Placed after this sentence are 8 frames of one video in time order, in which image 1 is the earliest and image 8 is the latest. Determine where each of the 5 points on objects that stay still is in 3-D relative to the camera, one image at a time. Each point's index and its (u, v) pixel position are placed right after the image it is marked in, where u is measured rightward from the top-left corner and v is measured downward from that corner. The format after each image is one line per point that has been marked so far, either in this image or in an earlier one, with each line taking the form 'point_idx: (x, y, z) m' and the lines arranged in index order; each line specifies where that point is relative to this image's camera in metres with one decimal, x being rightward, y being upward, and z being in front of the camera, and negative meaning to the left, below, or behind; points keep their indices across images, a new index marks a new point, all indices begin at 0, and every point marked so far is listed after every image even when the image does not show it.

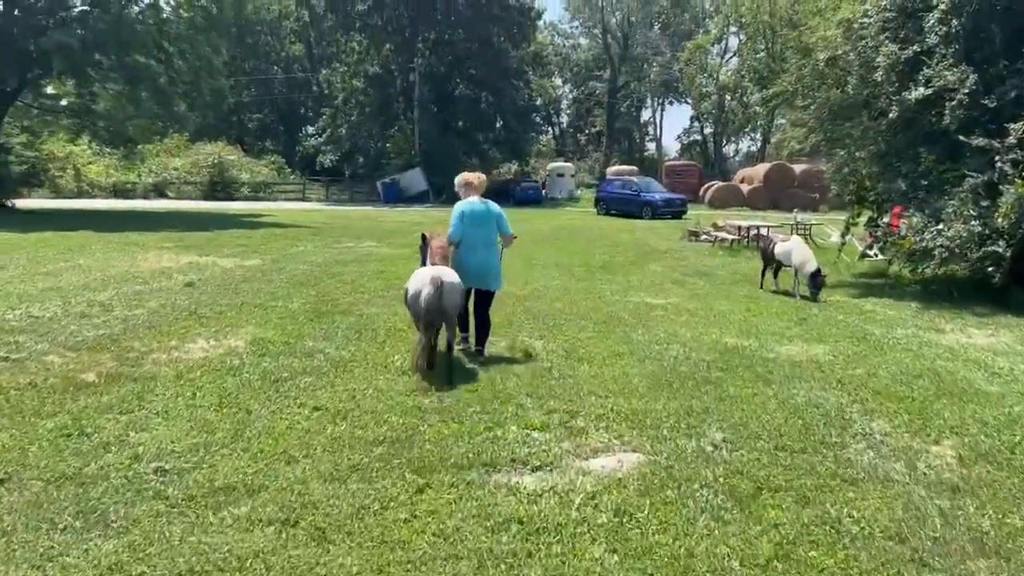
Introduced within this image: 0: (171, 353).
0: (-3.0, -0.6, +7.5) m
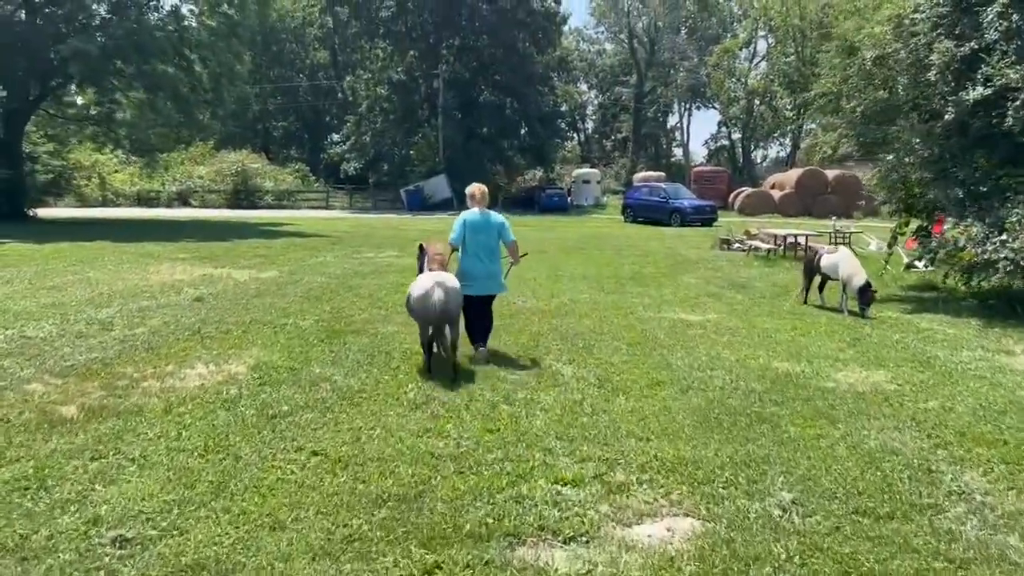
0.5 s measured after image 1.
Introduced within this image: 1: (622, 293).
0: (-2.8, -0.8, +6.9) m
1: (+1.8, -0.1, +13.3) m
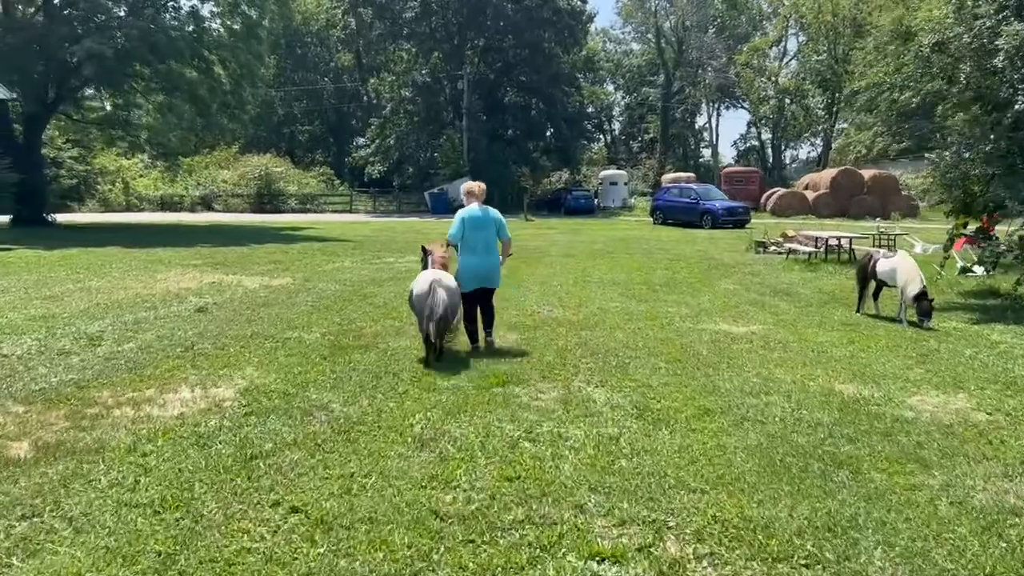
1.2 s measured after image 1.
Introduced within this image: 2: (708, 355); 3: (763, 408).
0: (-2.7, -0.9, +6.0) m
1: (+2.2, -0.2, +12.3) m
2: (+1.9, -0.6, +8.2) m
3: (+1.8, -0.8, +6.0) m
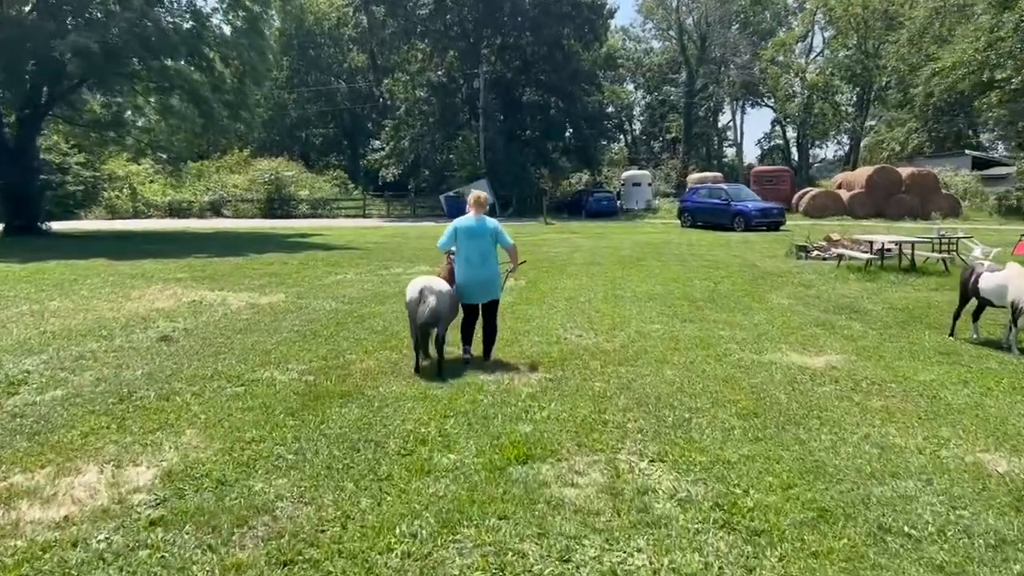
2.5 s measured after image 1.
0: (-2.5, -1.1, +4.3) m
1: (+2.4, -0.5, +10.4) m
2: (+2.1, -0.9, +6.3) m
3: (+1.9, -1.1, +4.1) m
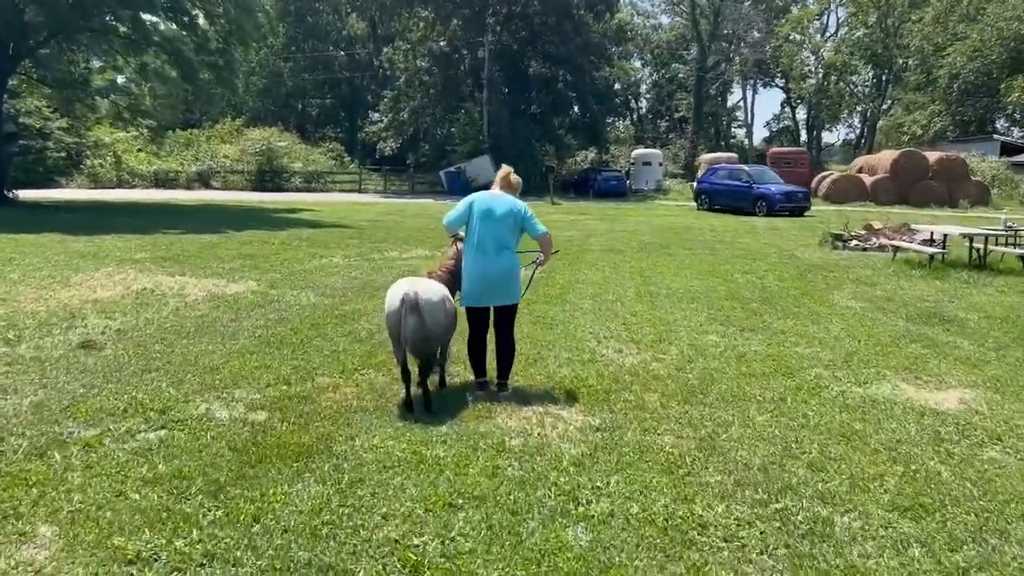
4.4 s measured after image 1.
0: (-2.3, -1.2, +2.2) m
1: (+2.6, -0.5, +8.3) m
2: (+2.3, -1.0, +4.2) m
3: (+2.1, -1.2, +2.0) m
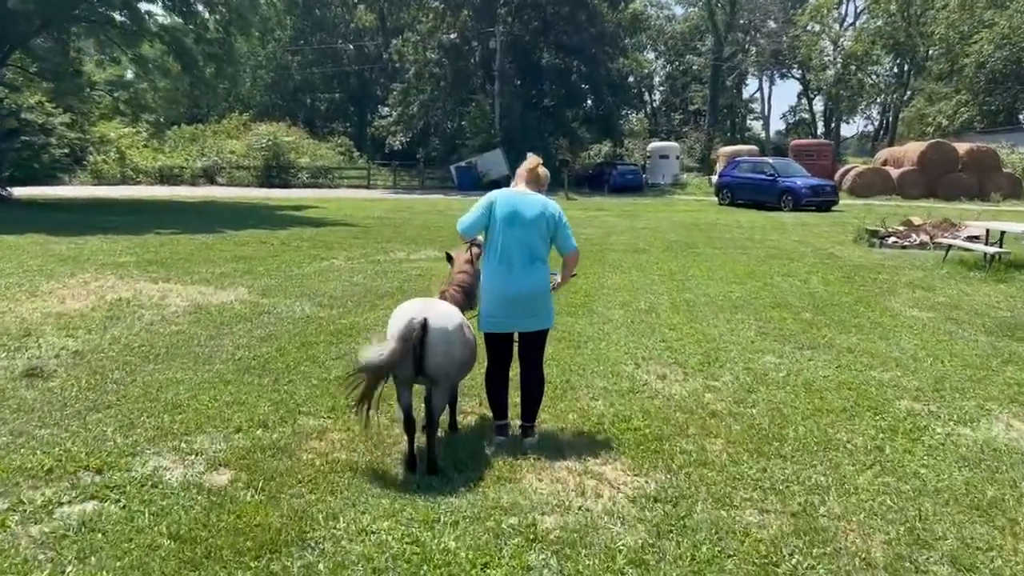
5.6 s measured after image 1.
0: (-2.2, -1.3, +1.0) m
1: (+2.8, -0.6, +7.1) m
2: (+2.4, -1.1, +3.0) m
3: (+2.2, -1.4, +0.8) m
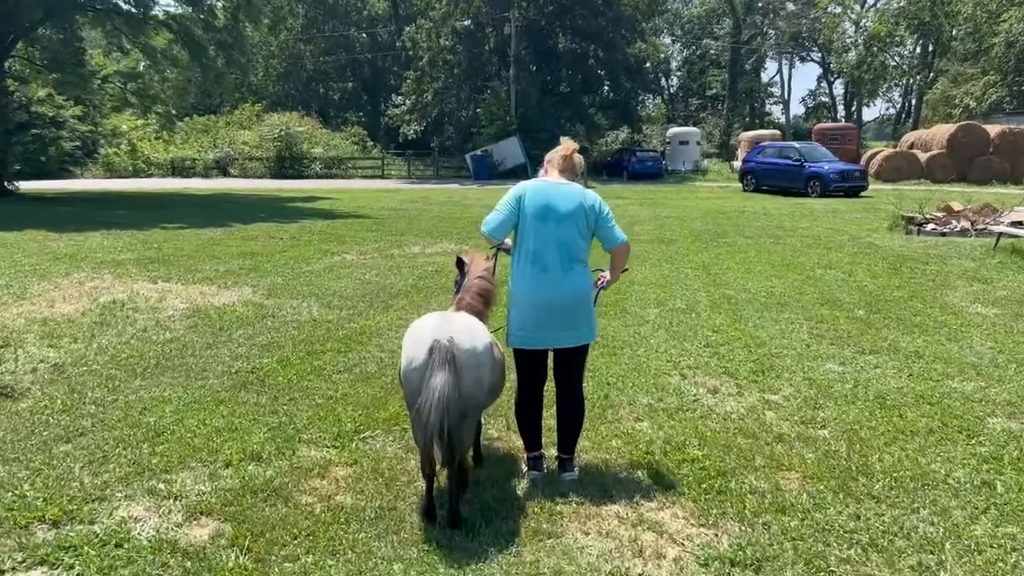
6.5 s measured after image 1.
0: (-2.1, -1.5, +0.3) m
1: (+3.0, -0.6, +6.3) m
2: (+2.5, -1.2, +2.2) m
3: (+2.3, -1.5, 0.0) m
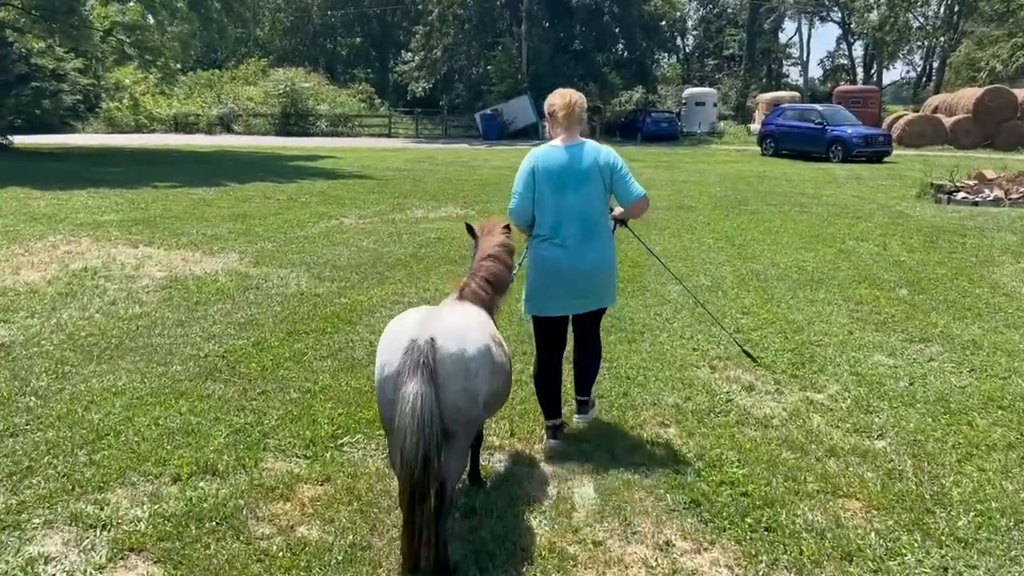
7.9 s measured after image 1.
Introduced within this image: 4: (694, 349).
0: (-2.1, -1.5, -0.3) m
1: (+3.0, -0.5, +5.6) m
2: (+2.5, -1.2, +1.5) m
3: (+2.3, -1.6, -0.7) m
4: (+1.2, -0.4, +5.6) m
